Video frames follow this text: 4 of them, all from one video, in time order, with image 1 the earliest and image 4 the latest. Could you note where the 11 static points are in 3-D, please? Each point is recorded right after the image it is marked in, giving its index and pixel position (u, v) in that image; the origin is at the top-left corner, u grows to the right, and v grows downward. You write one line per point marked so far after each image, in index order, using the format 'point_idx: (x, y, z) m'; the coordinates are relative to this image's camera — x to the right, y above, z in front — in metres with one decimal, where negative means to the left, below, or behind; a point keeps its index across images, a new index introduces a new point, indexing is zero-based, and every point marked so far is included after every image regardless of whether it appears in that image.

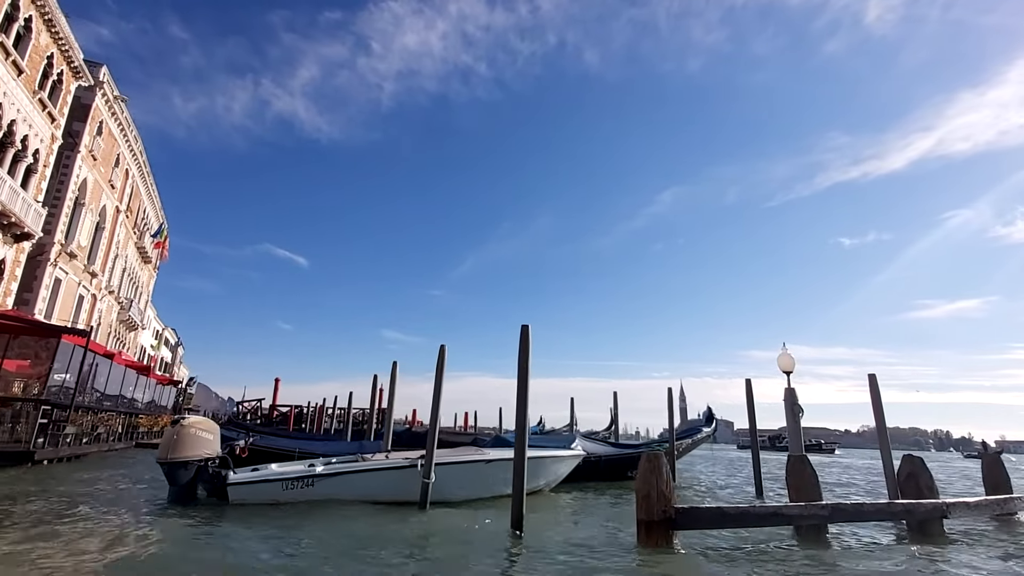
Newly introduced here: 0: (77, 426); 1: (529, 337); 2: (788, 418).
0: (-14.4, -4.5, +17.9) m
1: (+0.2, -0.6, +7.9) m
2: (+9.9, -4.6, +19.5) m
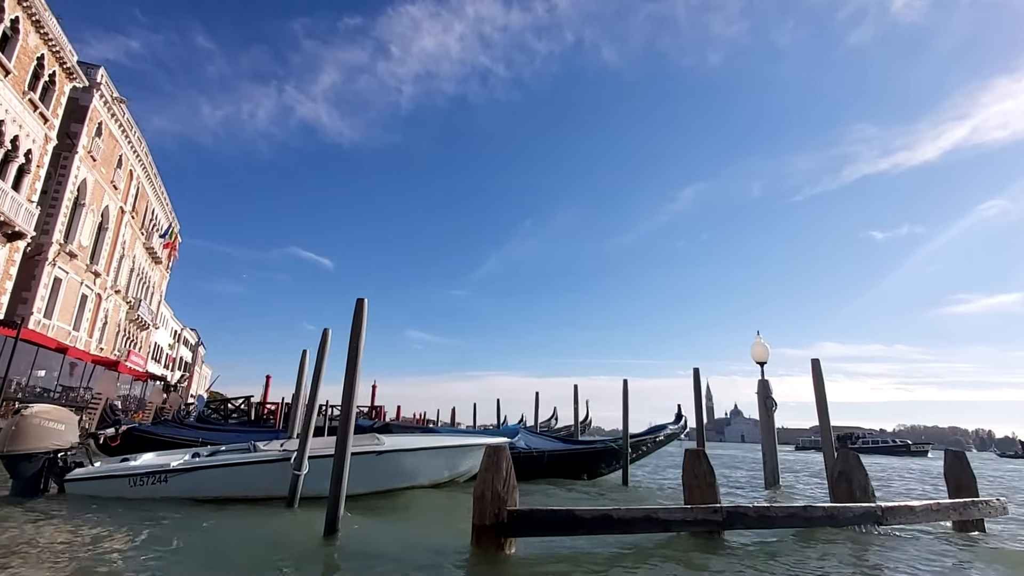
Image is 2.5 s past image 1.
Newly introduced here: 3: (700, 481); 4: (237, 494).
0: (-16.0, -4.3, +17.6) m
1: (-1.9, -0.3, +7.0) m
2: (+8.3, -4.1, +18.1) m
3: (+2.6, -2.6, +7.4) m
4: (-4.6, -3.5, +9.2) m
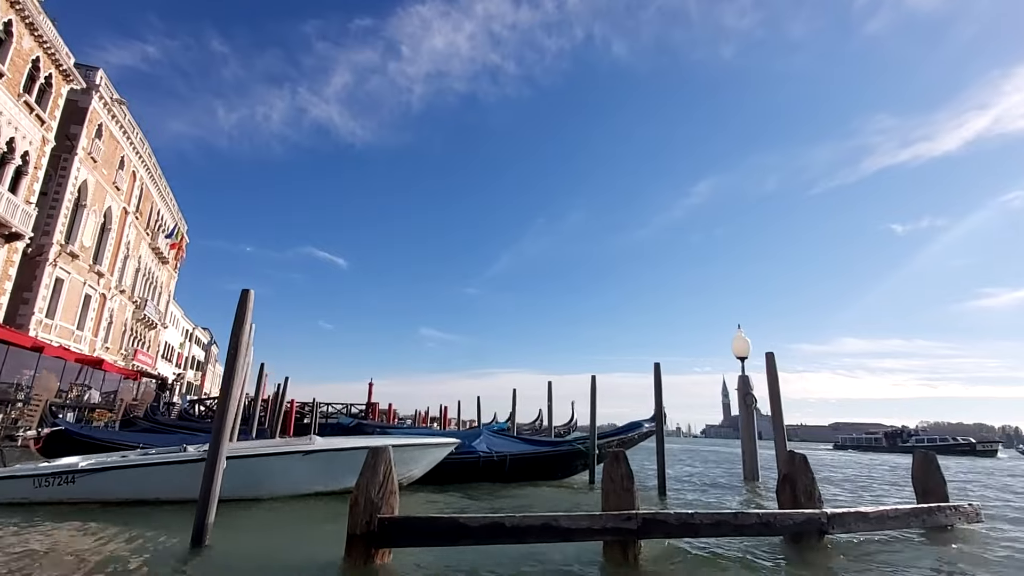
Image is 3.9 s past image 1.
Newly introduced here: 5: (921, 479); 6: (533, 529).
0: (-17.0, -4.3, +17.5) m
1: (-3.1, -0.2, +6.5) m
2: (+7.3, -3.9, +17.4) m
3: (+1.3, -2.5, +6.9) m
4: (-5.8, -3.5, +8.9) m
5: (+7.4, -3.4, +9.8) m
6: (+0.2, -2.7, +6.0) m
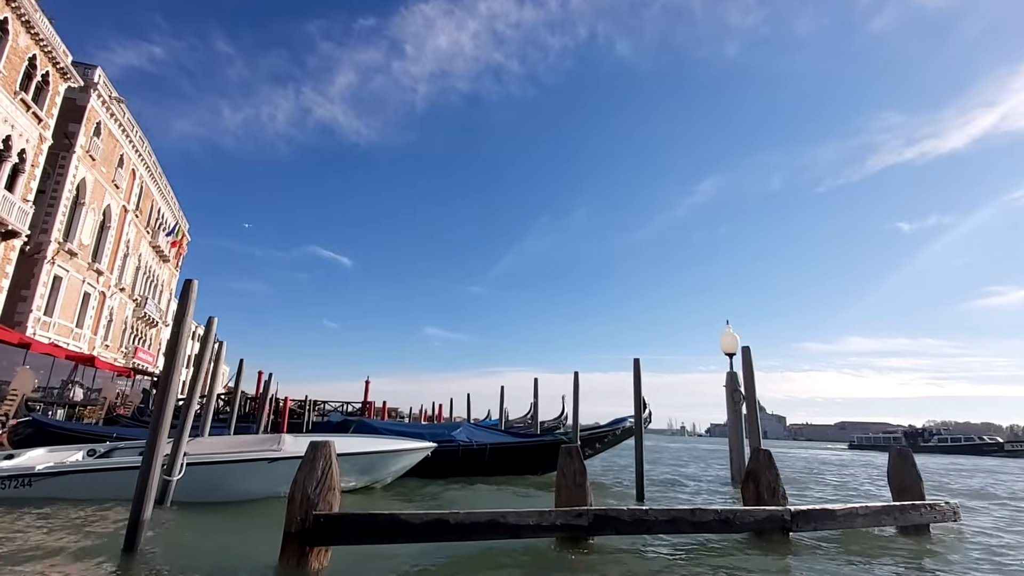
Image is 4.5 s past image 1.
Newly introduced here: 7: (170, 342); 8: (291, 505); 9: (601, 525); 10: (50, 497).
0: (-17.5, -4.1, +17.5) m
1: (-3.7, -0.1, +6.4) m
2: (+6.8, -3.8, +17.2) m
3: (+0.7, -2.4, +6.8) m
4: (-6.4, -3.4, +8.8) m
5: (+6.8, -3.3, +9.6) m
6: (-0.4, -2.6, +5.9) m
7: (-3.9, -0.7, +6.3) m
8: (-2.2, -2.2, +5.5) m
9: (+1.0, -2.8, +6.5) m
10: (-7.1, -3.2, +8.6) m
